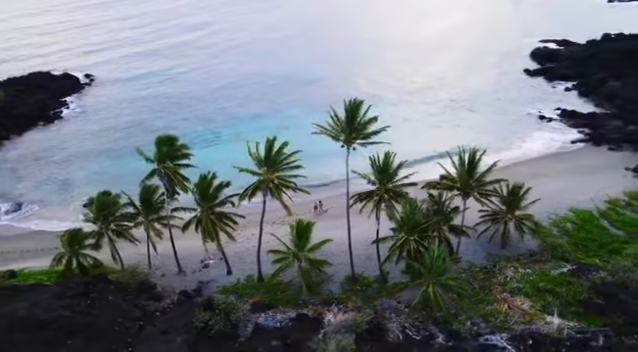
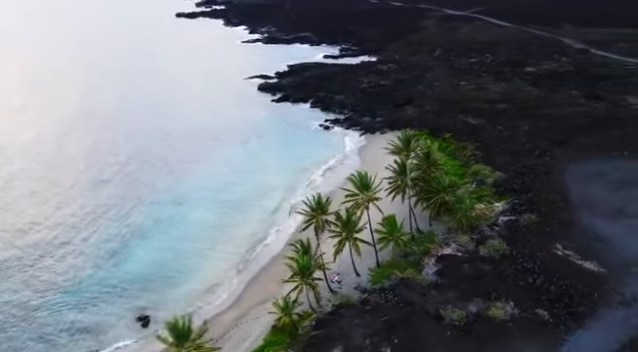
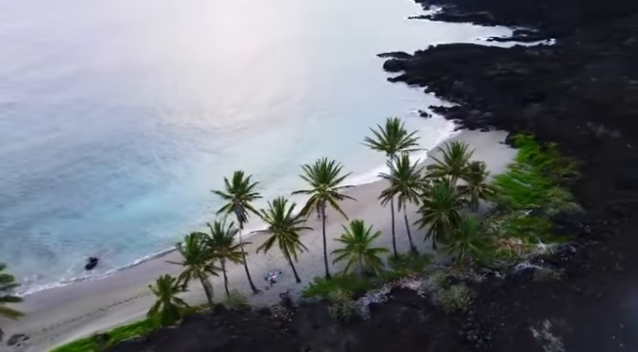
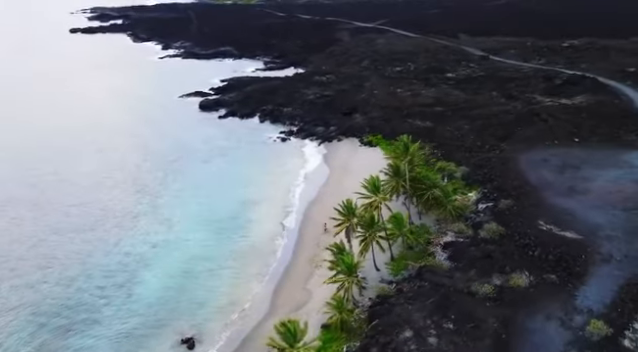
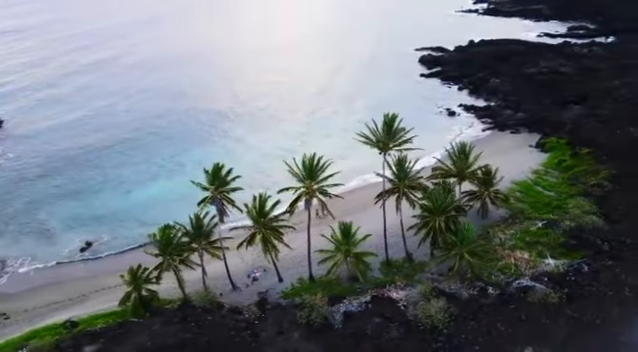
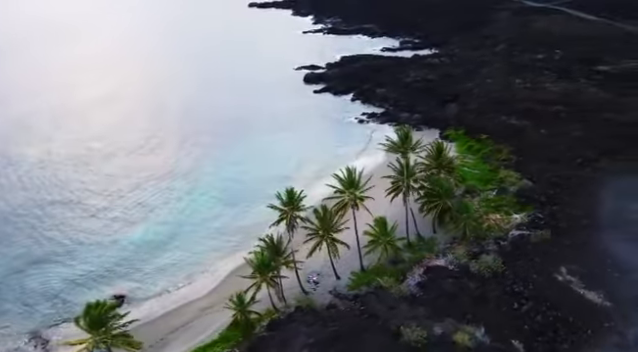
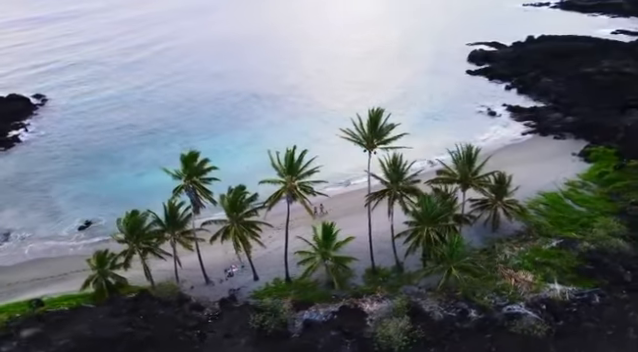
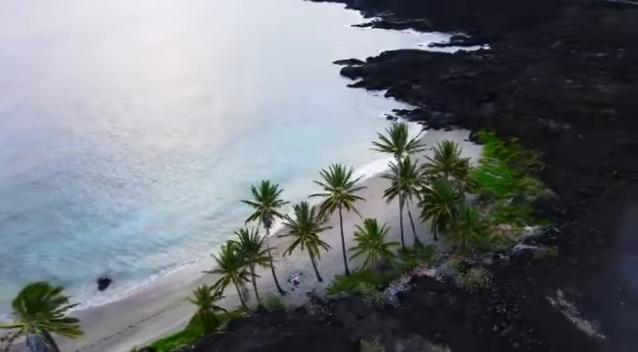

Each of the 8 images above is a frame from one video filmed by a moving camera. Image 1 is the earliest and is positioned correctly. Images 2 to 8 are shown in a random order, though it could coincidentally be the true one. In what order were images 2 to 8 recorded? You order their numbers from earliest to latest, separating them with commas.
7, 5, 3, 8, 6, 2, 4
